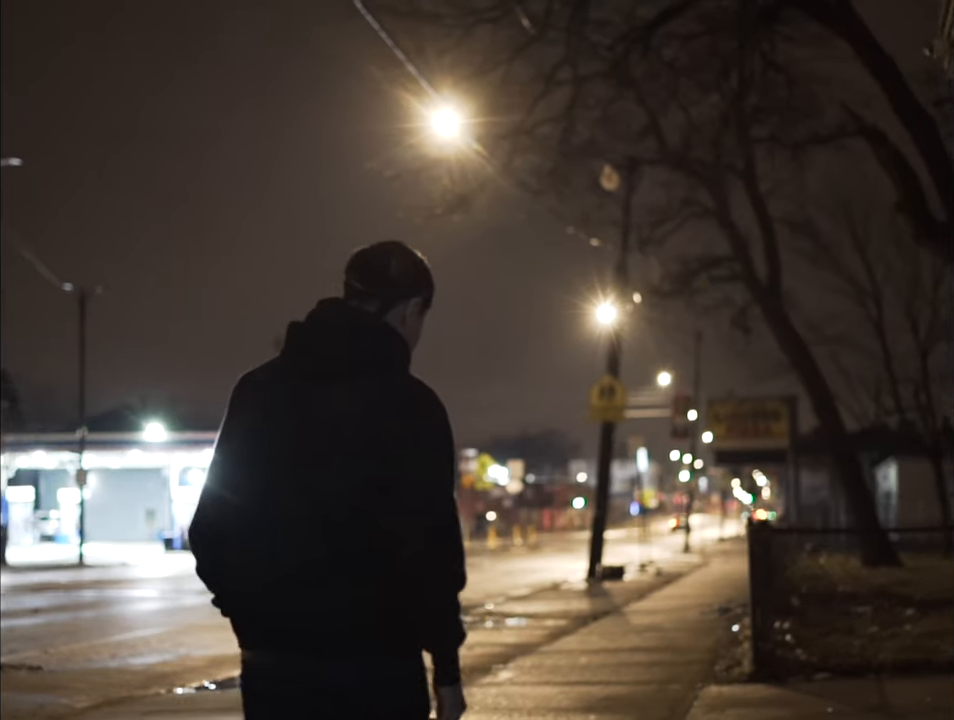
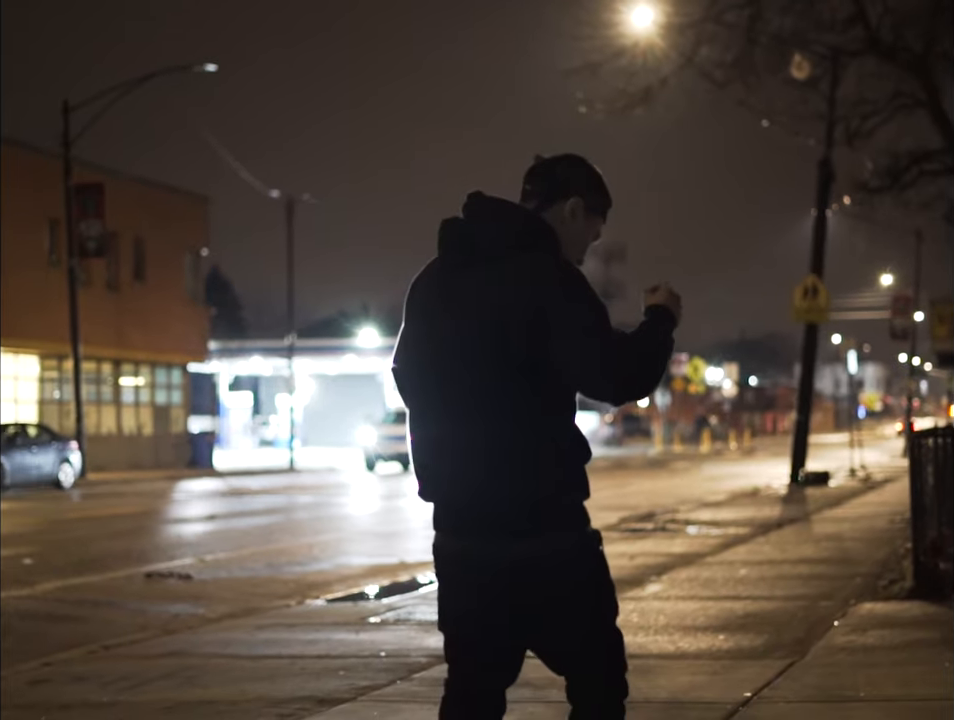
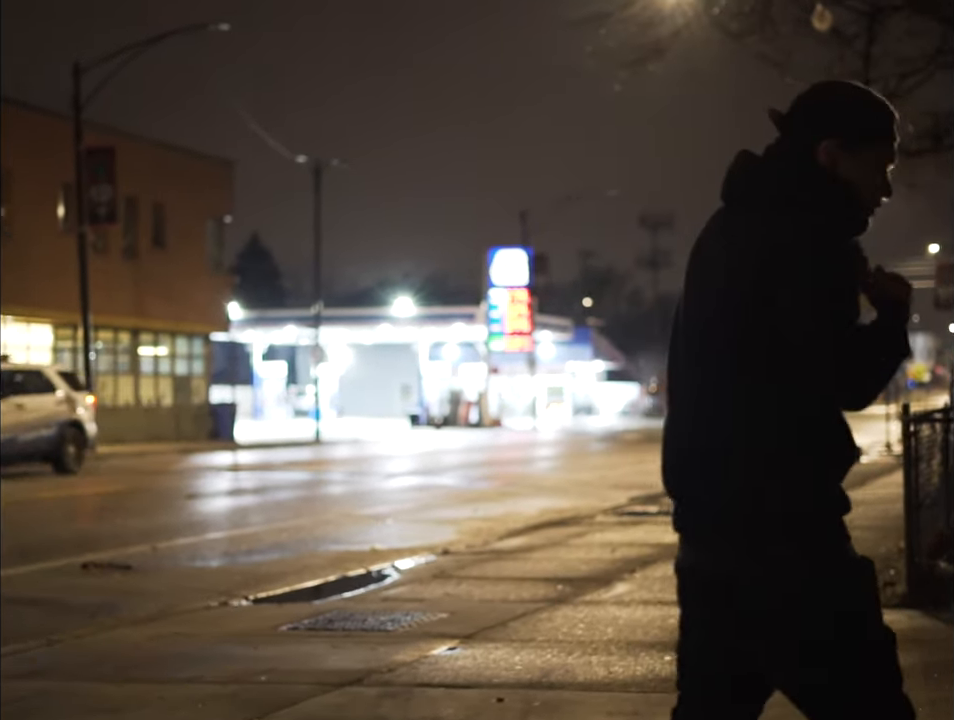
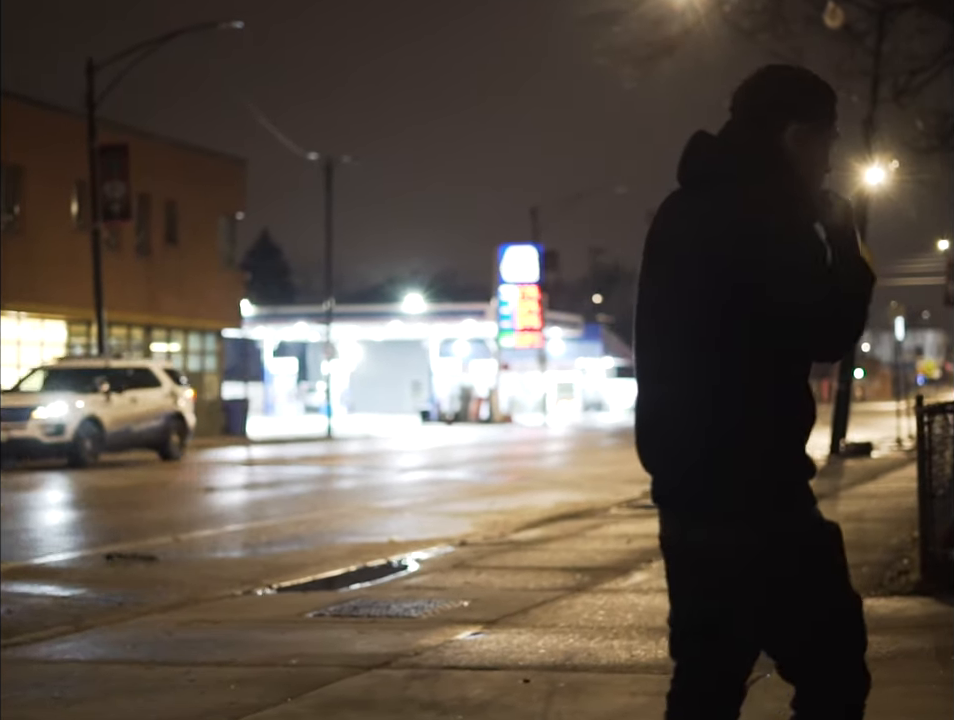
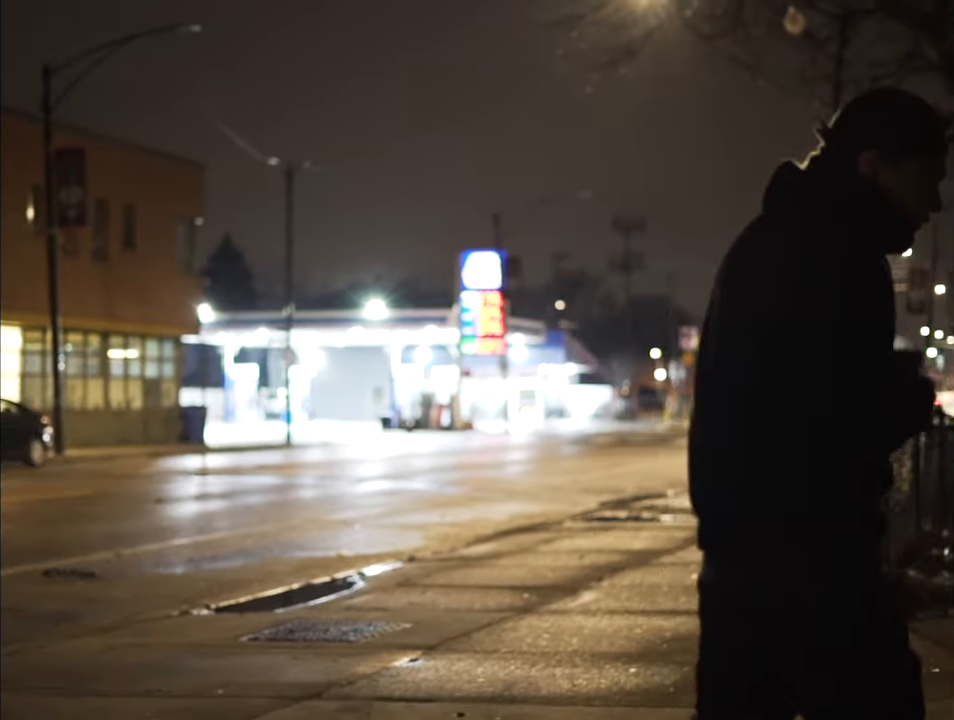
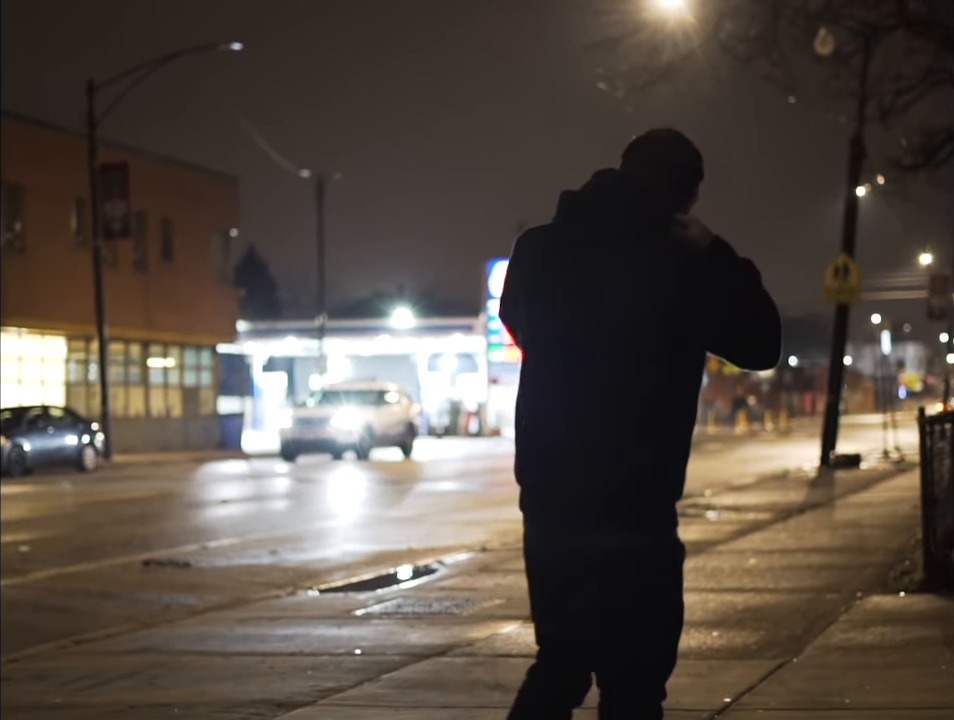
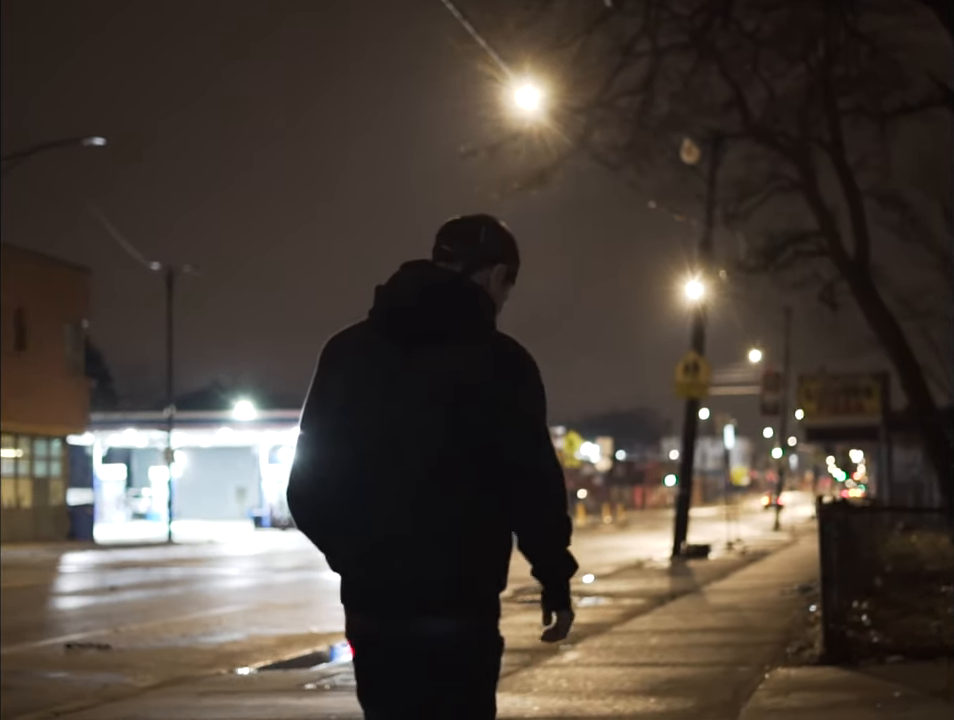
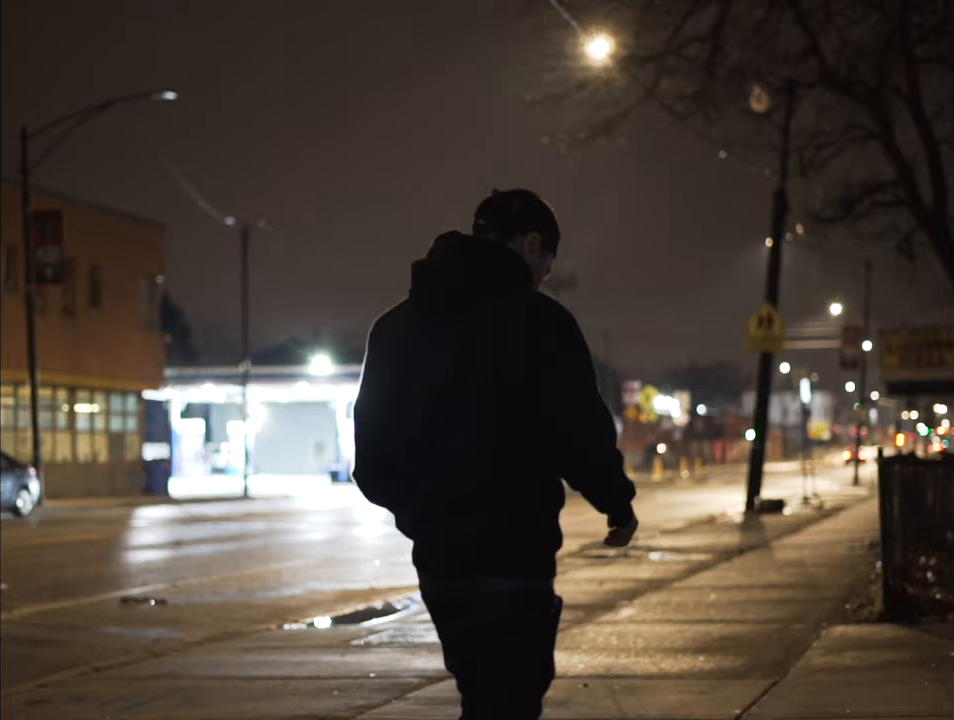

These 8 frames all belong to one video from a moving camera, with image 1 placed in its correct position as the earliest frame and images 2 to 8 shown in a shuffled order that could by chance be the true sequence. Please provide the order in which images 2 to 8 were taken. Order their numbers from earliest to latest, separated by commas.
7, 8, 2, 6, 4, 3, 5
